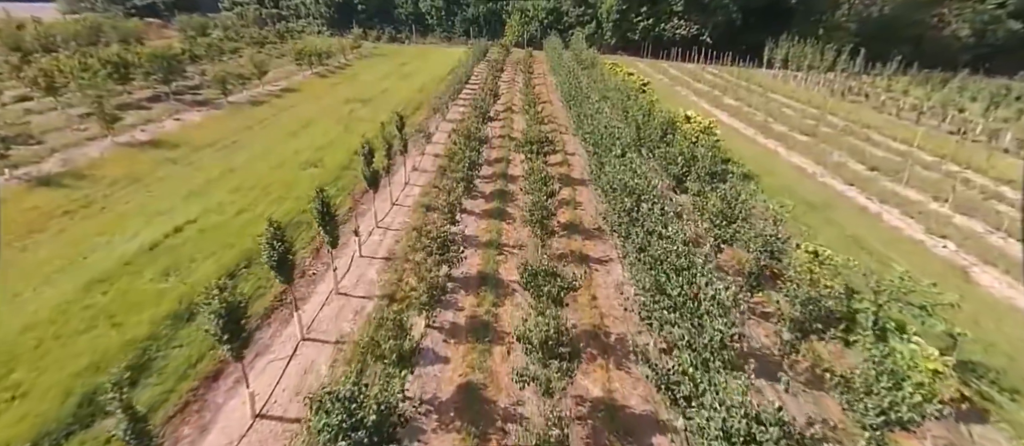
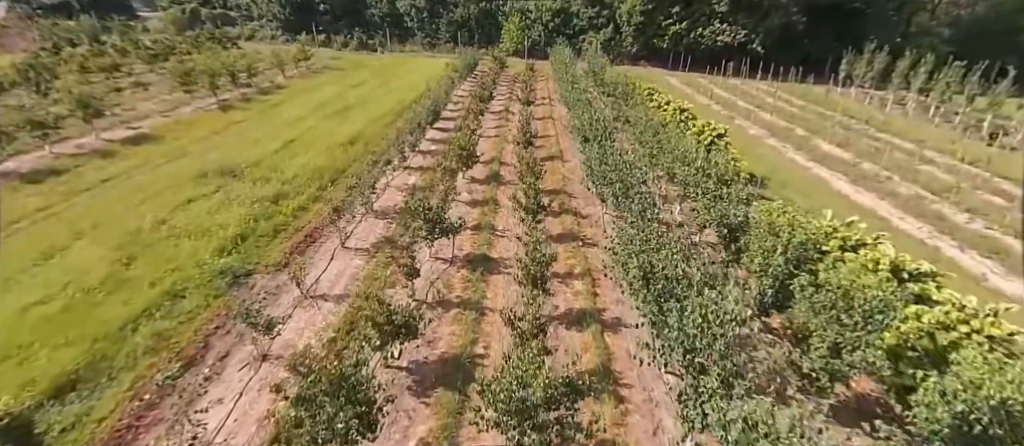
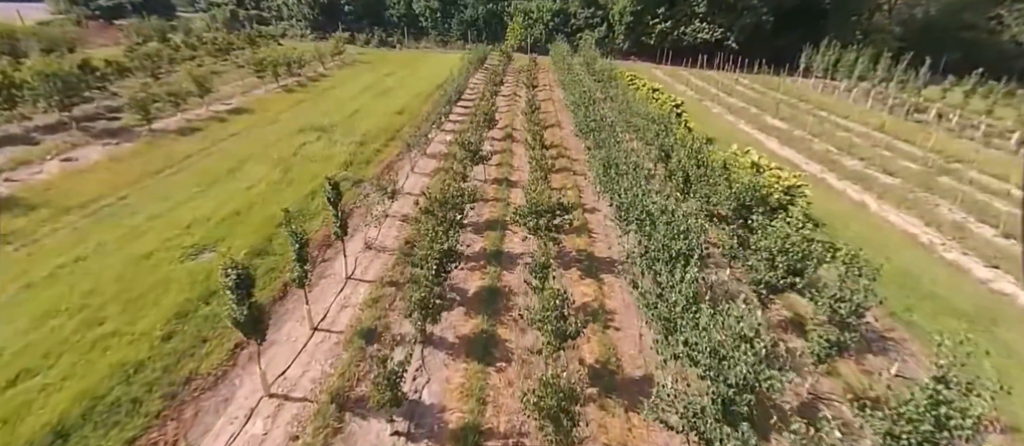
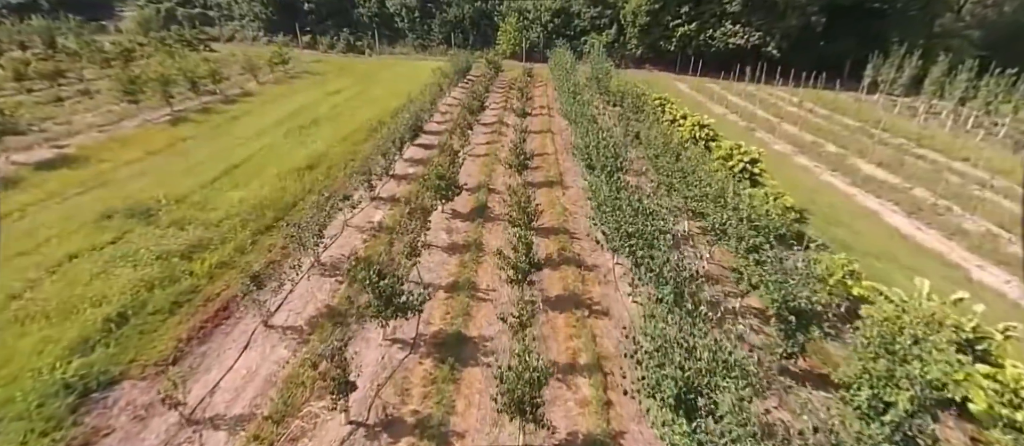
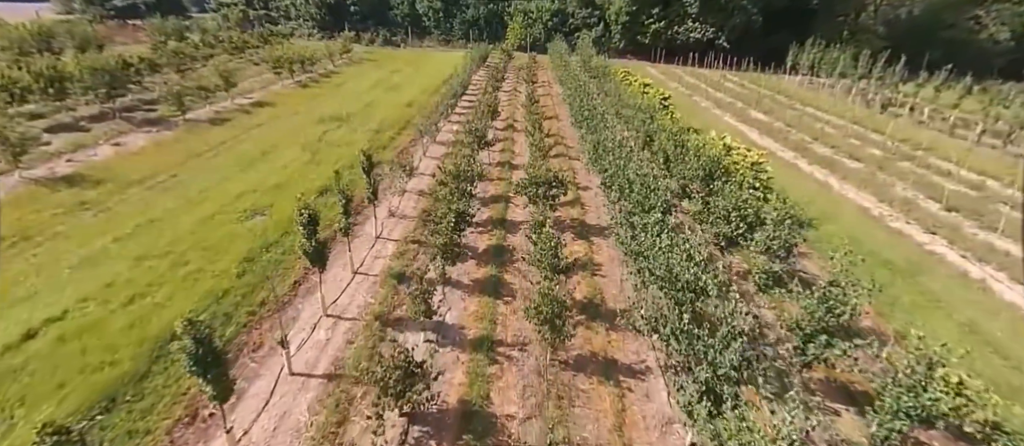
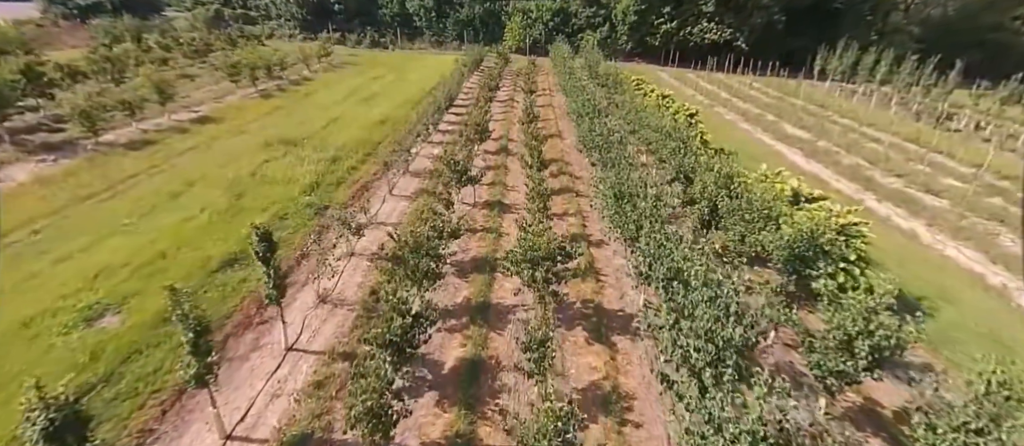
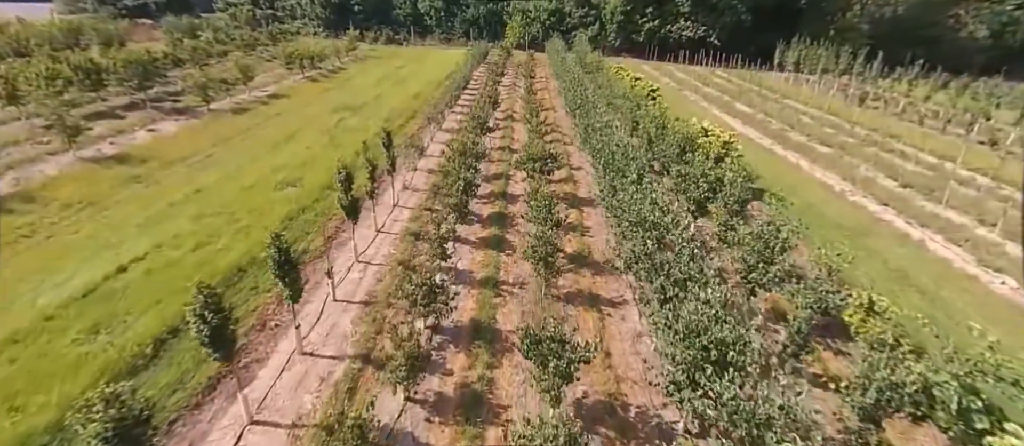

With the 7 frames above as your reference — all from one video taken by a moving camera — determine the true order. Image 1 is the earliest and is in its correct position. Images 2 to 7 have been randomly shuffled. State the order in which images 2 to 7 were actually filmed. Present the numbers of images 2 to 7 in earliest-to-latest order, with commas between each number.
7, 5, 3, 6, 2, 4
